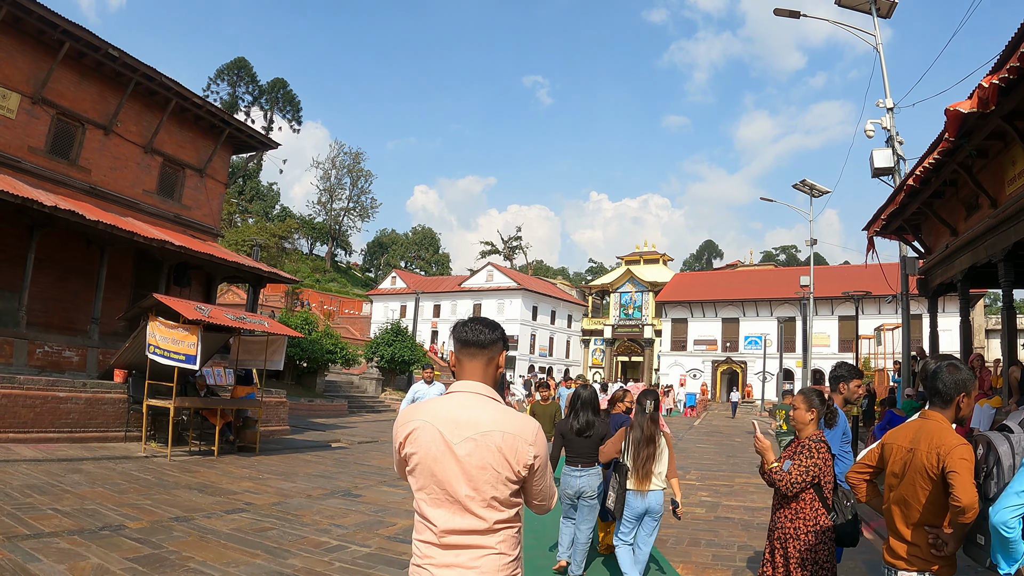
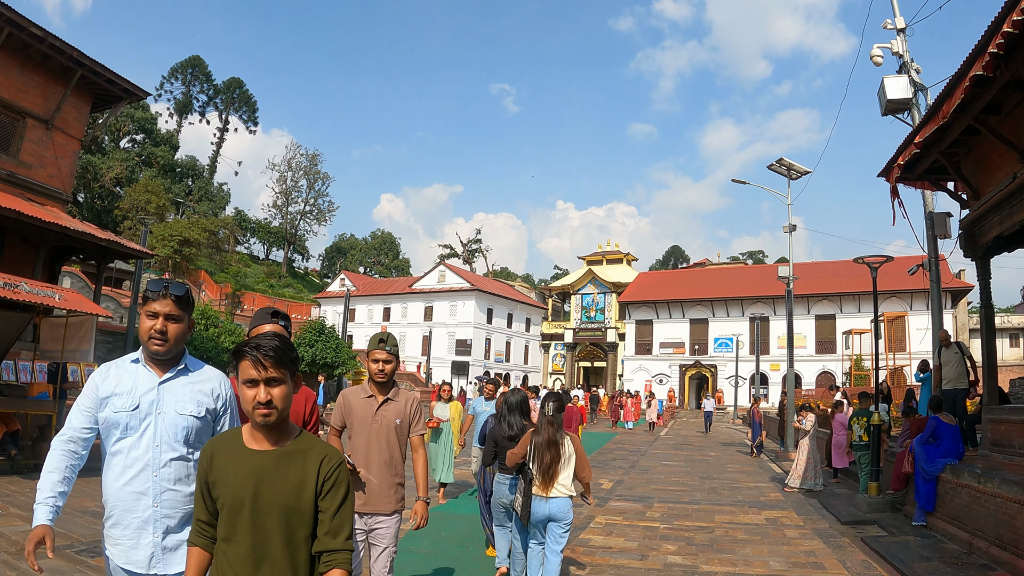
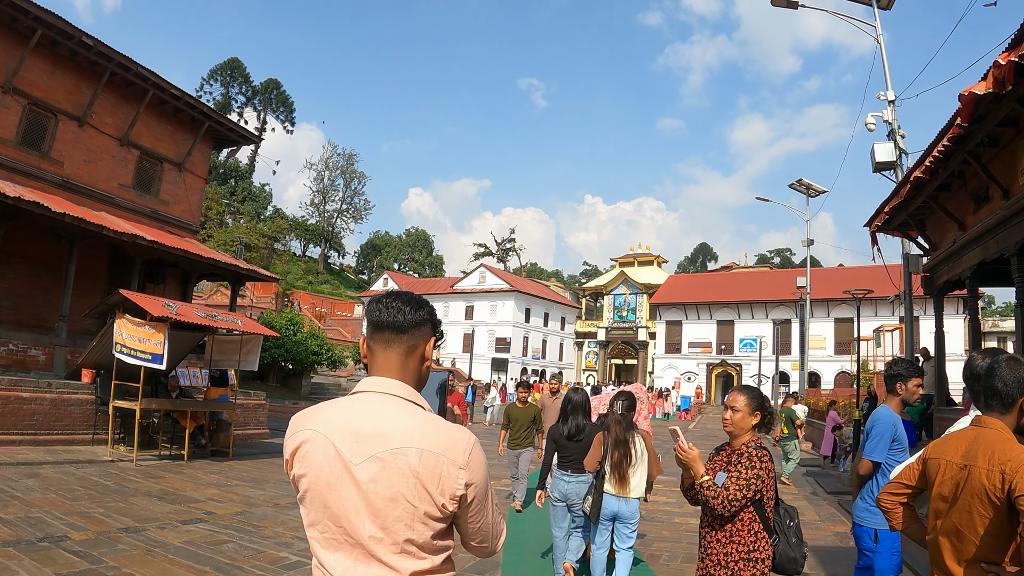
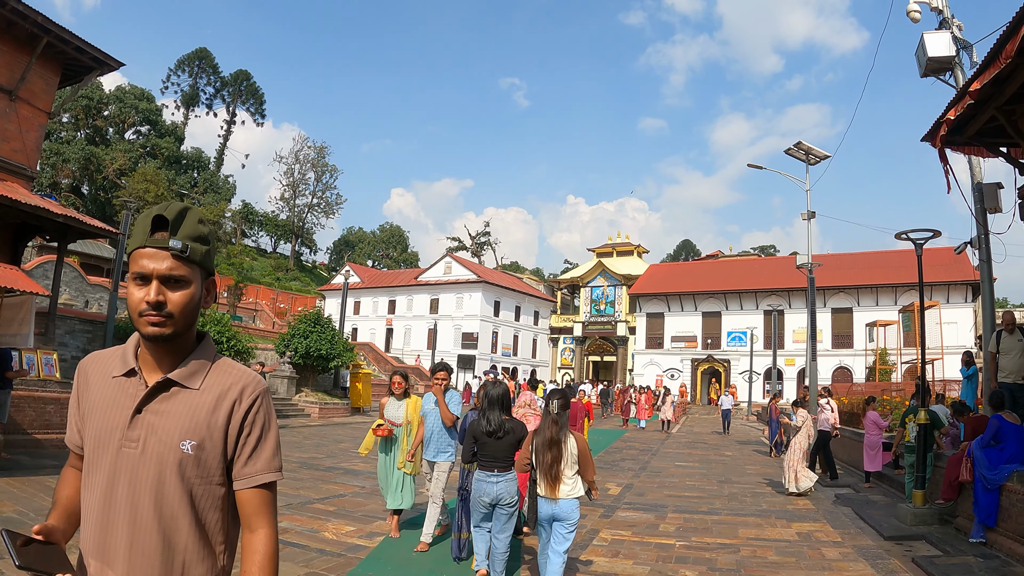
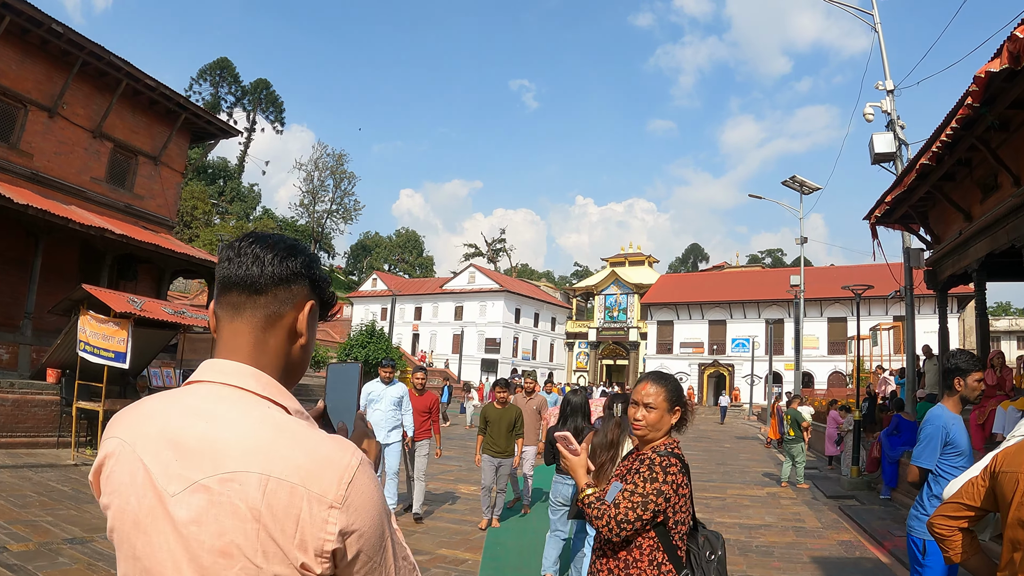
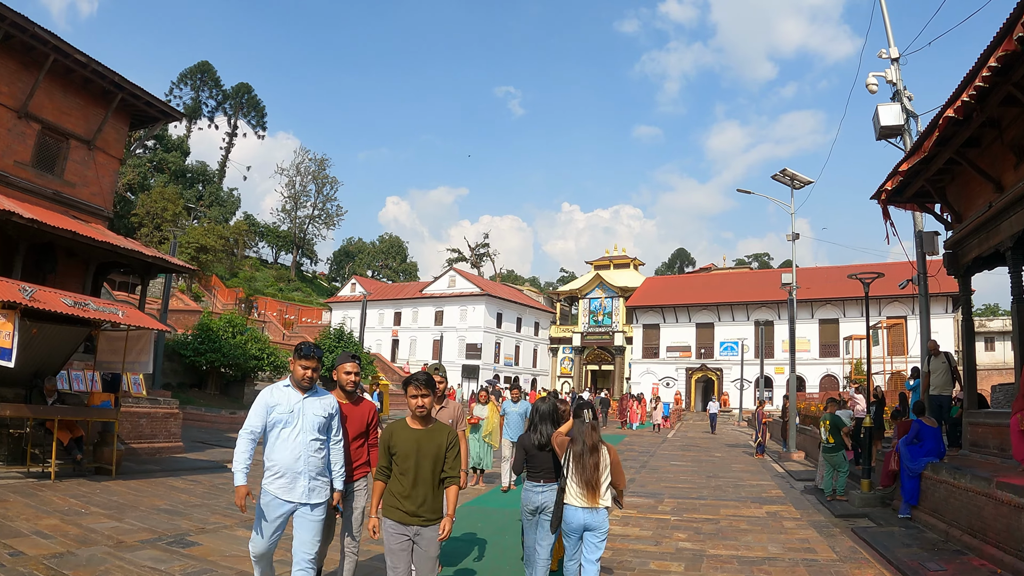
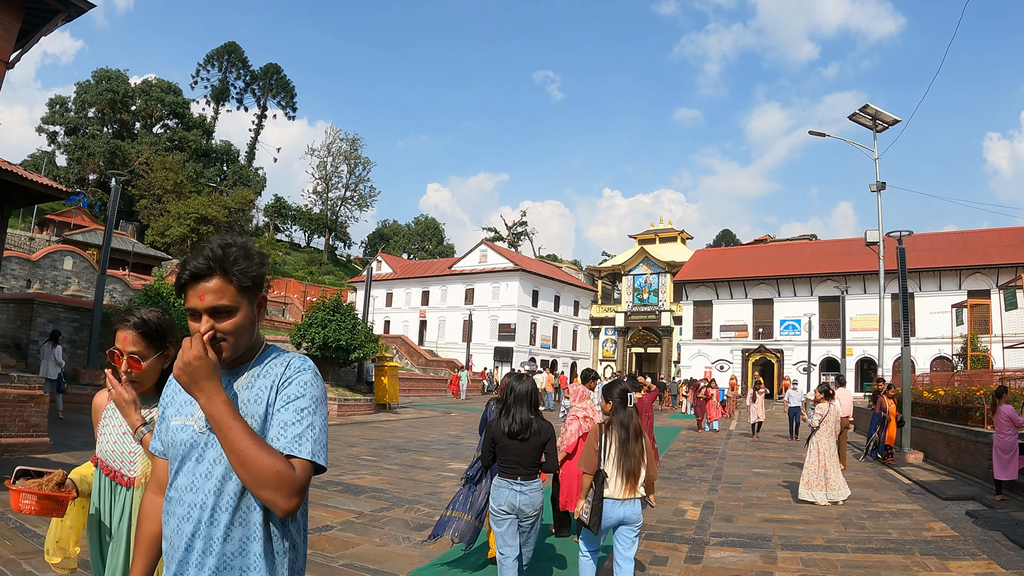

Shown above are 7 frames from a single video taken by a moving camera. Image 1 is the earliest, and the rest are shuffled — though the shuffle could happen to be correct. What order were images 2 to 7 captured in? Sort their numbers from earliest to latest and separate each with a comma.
3, 5, 6, 2, 4, 7
